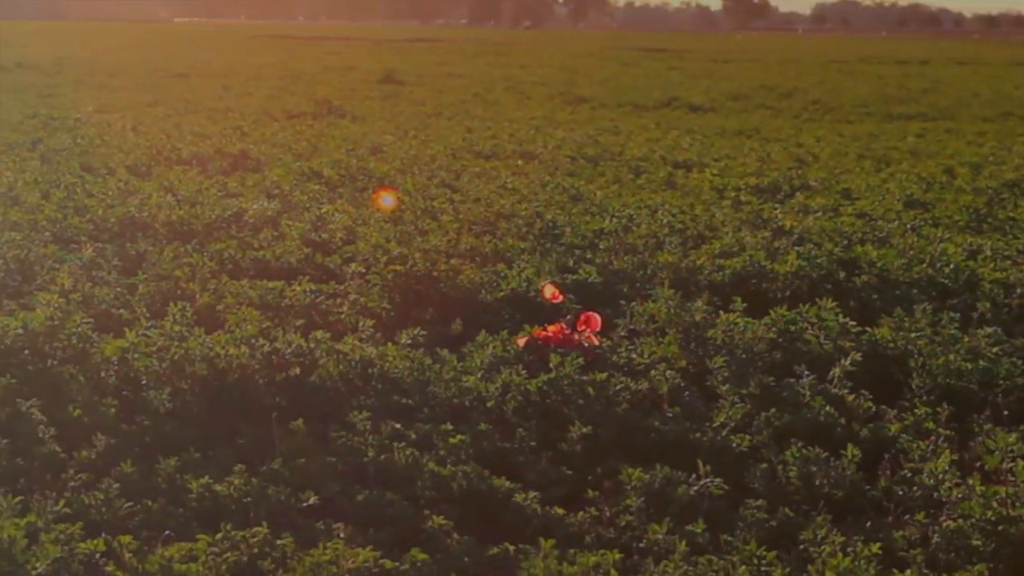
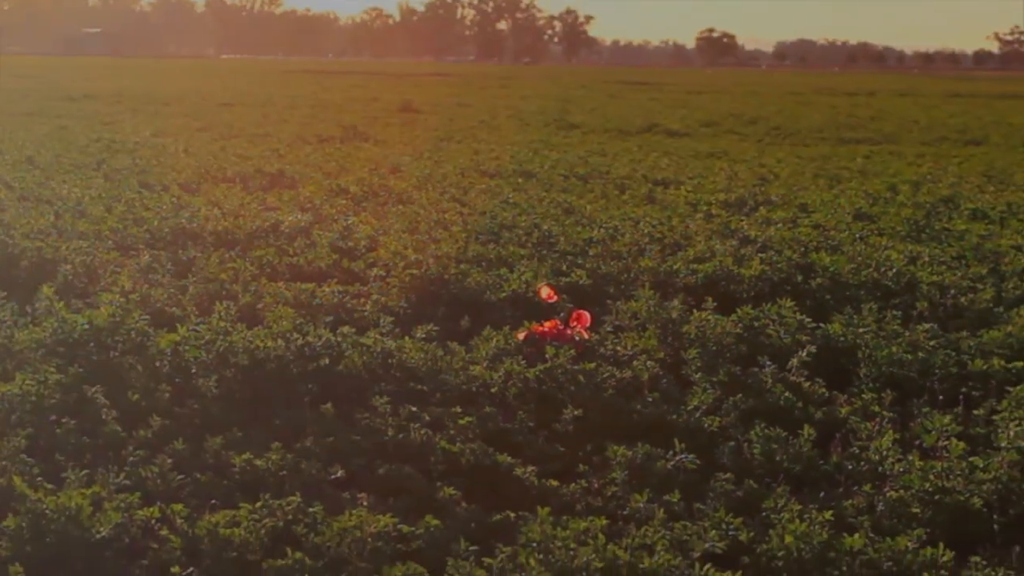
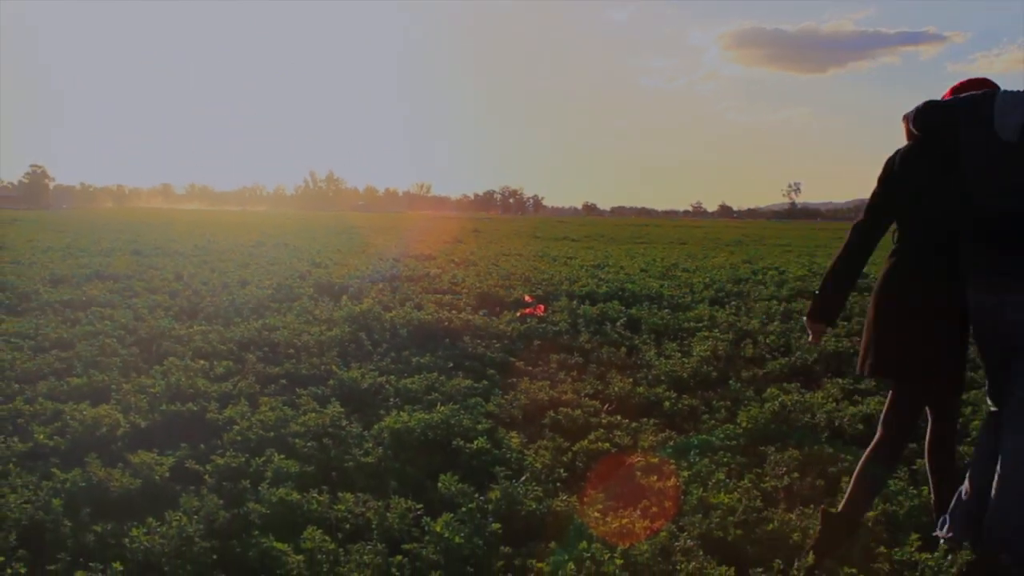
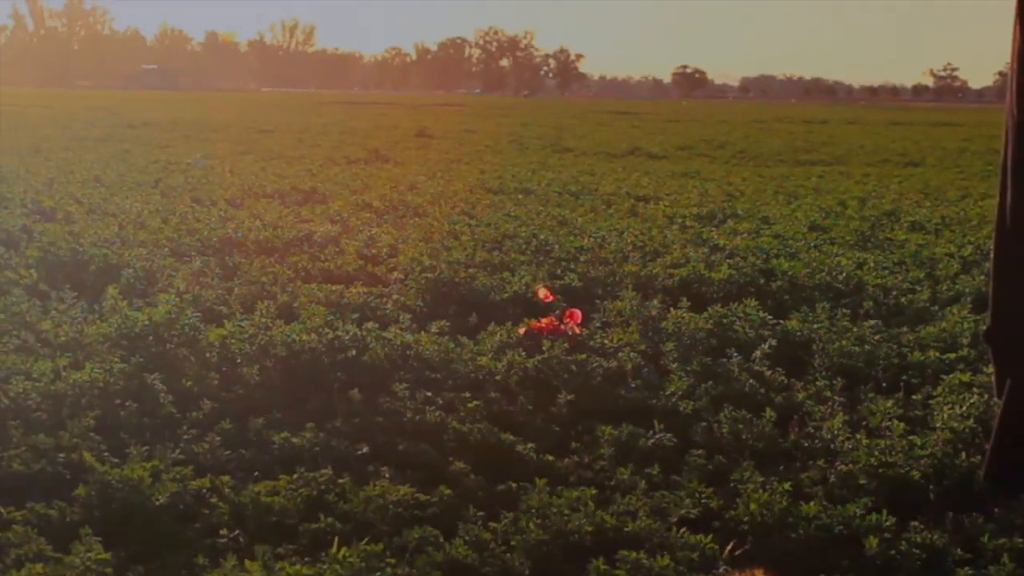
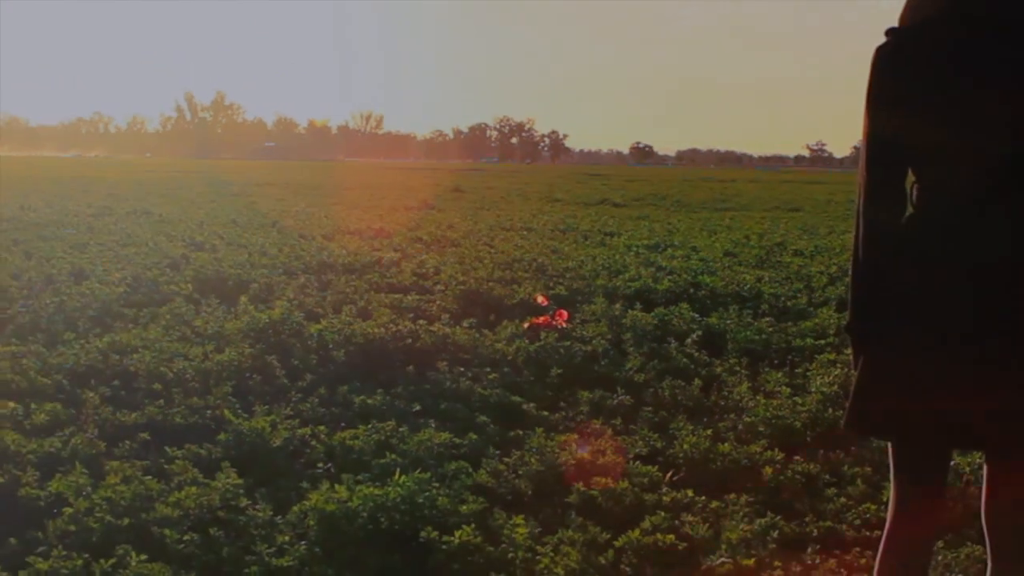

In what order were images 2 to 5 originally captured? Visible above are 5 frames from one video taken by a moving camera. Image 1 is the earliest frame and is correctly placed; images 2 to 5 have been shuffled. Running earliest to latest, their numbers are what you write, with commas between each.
2, 4, 5, 3
